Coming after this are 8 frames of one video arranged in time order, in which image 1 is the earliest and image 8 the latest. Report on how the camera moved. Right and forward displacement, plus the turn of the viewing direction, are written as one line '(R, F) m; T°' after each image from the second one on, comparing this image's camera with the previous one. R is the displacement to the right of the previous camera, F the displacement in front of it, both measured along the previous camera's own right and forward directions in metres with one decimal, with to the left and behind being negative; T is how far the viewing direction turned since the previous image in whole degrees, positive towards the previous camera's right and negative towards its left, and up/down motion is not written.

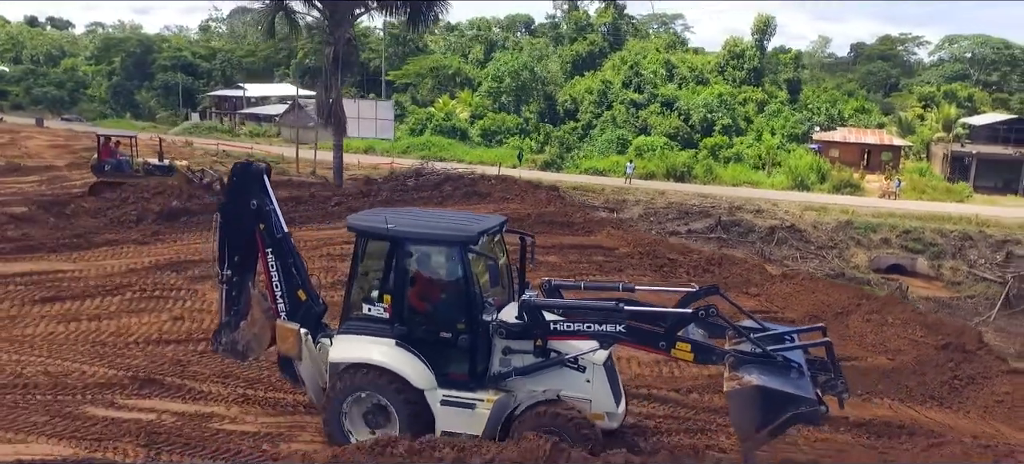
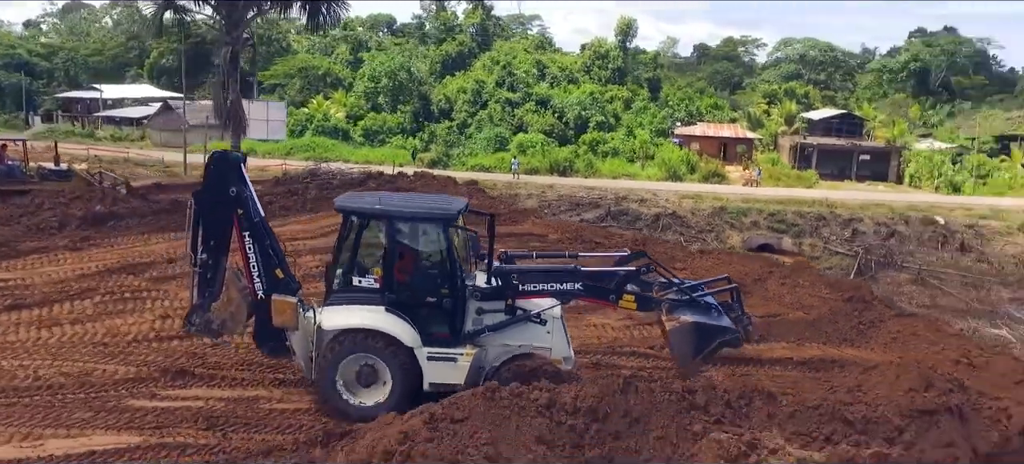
(-1.4, -0.7) m; +11°
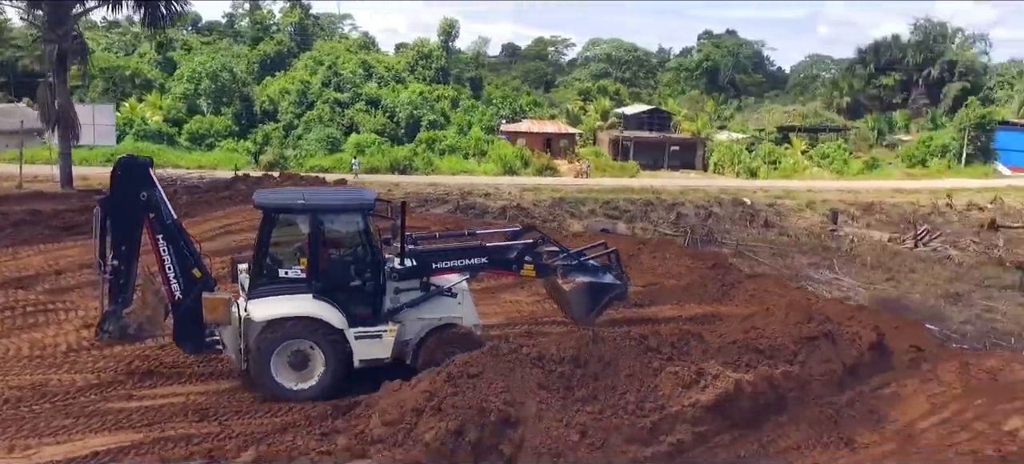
(-1.3, -0.7) m; +14°
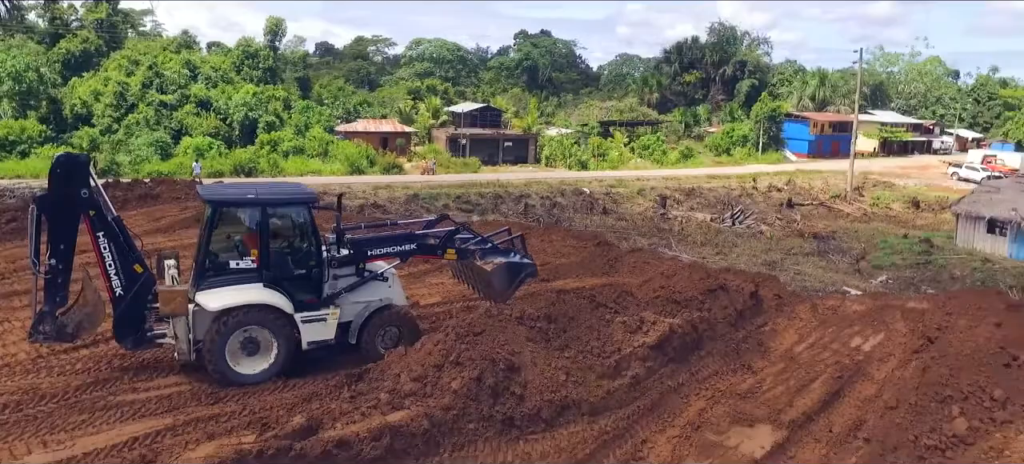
(-1.4, -0.9) m; +14°
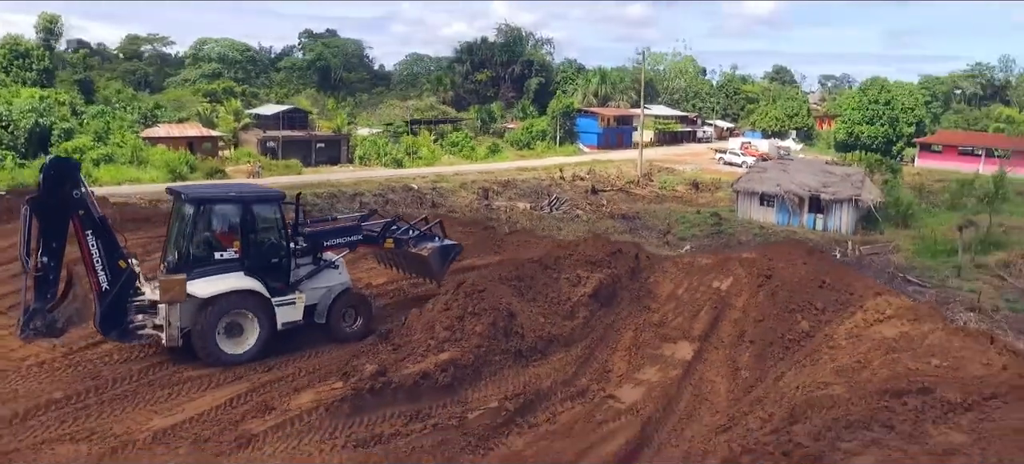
(-2.2, -1.7) m; +16°
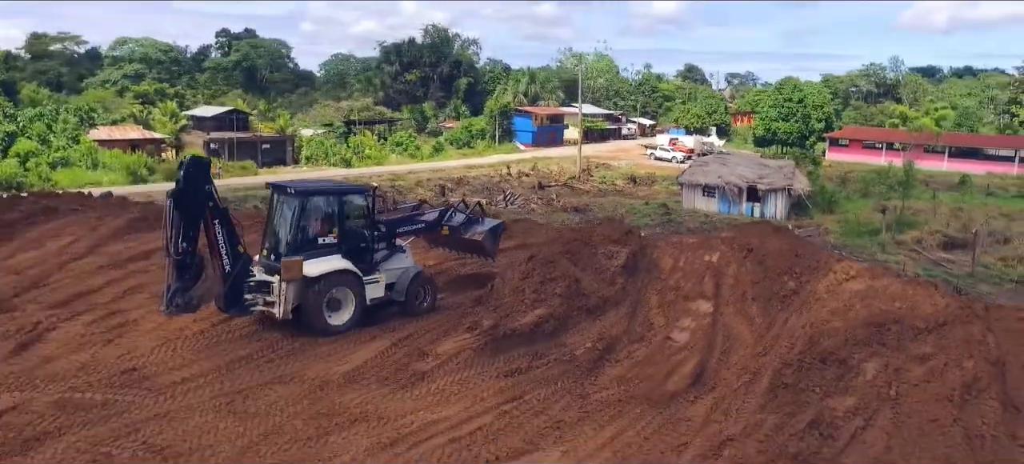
(-2.1, -1.9) m; +7°
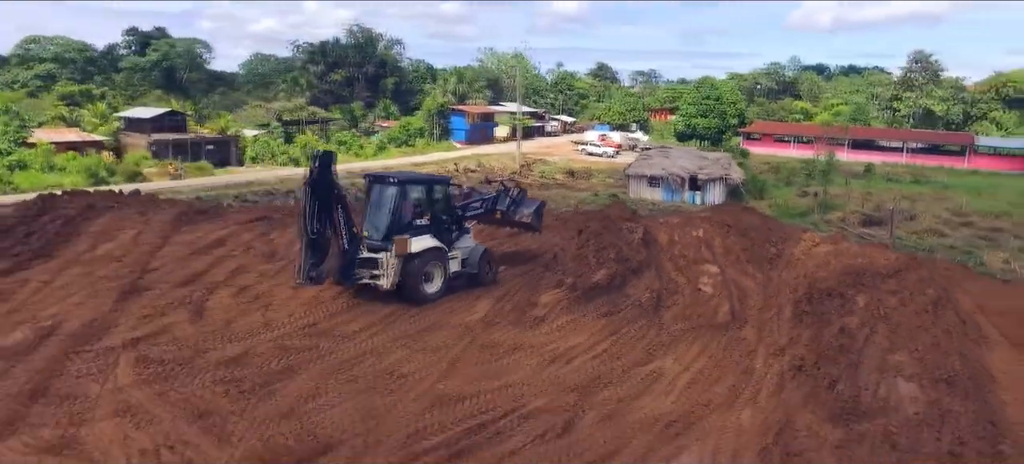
(-2.6, -2.3) m; +7°
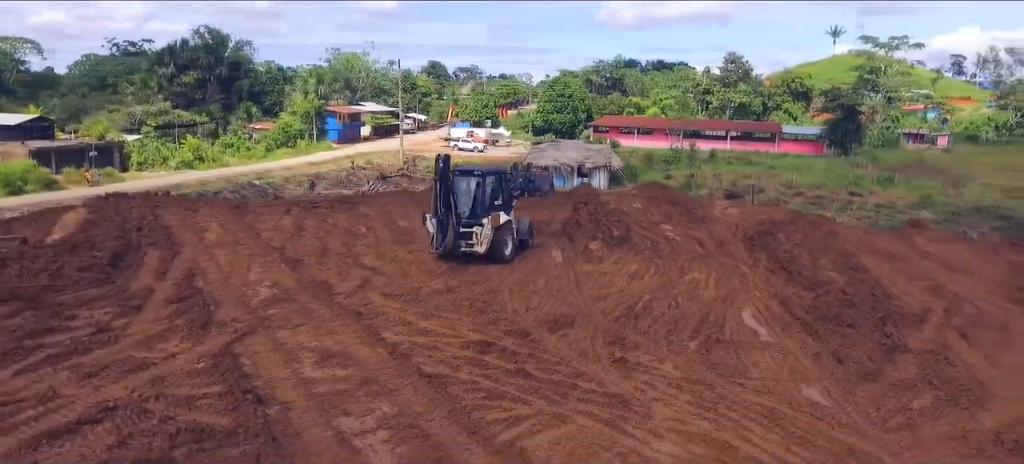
(-5.1, -4.6) m; +14°
